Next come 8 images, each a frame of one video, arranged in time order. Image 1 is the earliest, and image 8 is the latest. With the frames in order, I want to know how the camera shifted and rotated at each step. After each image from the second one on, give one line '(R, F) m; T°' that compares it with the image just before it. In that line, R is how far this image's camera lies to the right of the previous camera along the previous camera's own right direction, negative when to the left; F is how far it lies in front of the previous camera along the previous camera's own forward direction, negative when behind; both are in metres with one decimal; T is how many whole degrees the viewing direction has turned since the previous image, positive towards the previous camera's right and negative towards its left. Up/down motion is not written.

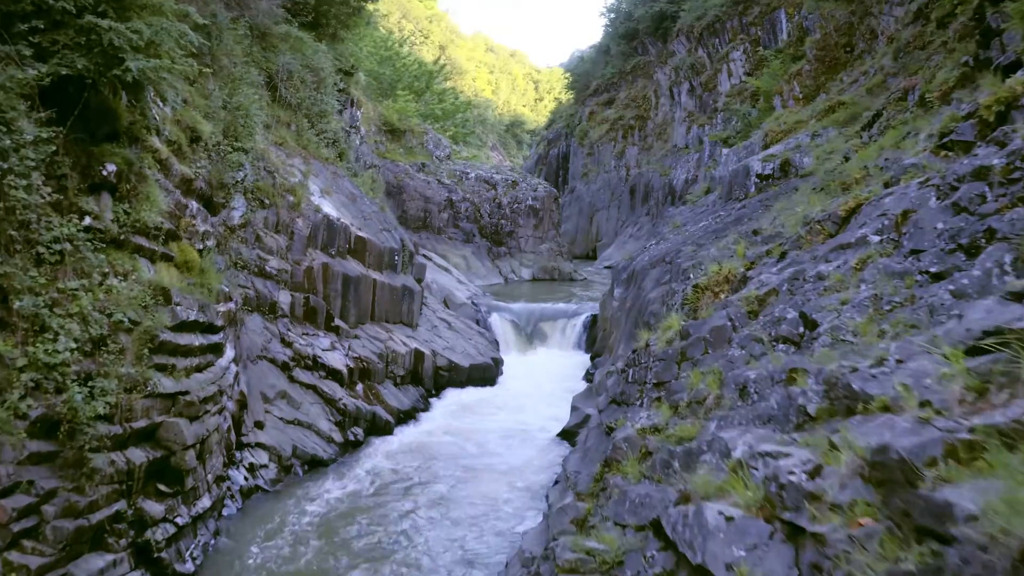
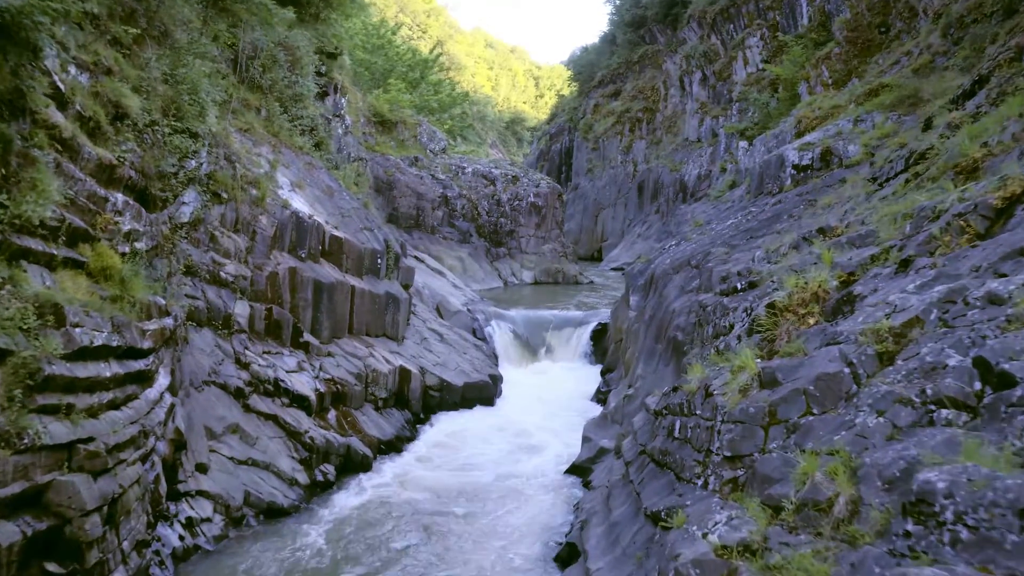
(0.0, +1.7) m; 0°
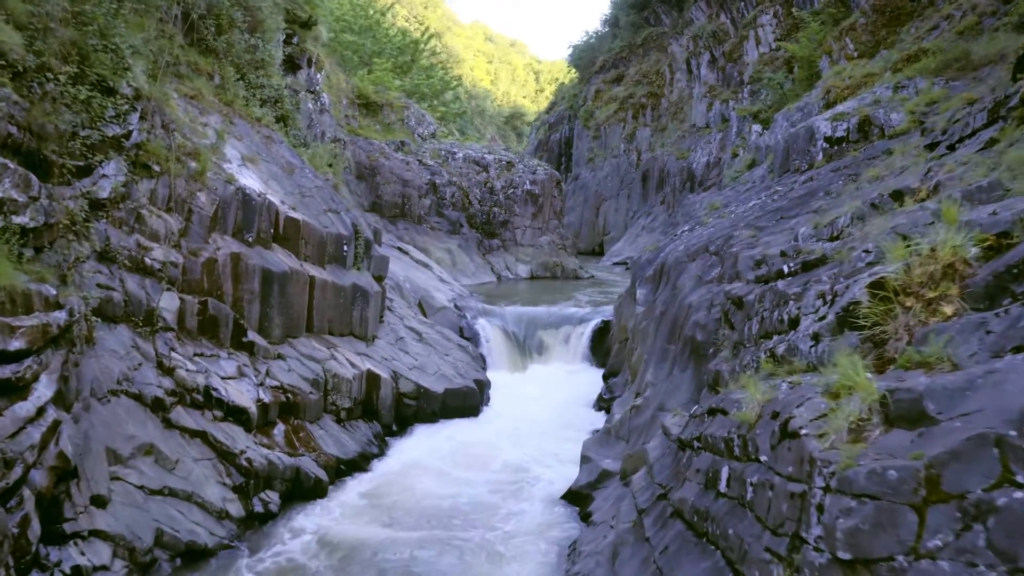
(+0.1, +1.6) m; 0°
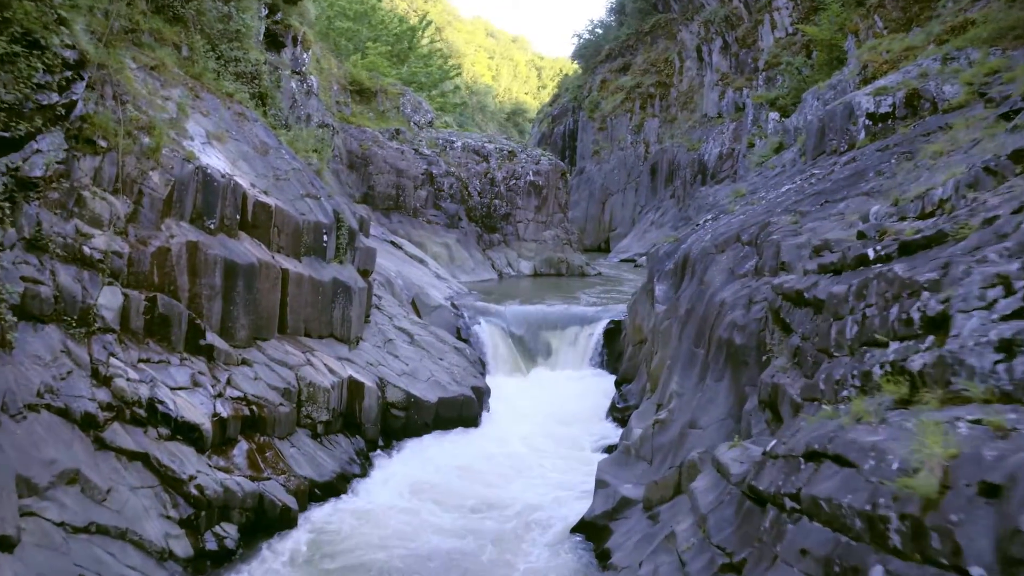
(0.0, +1.1) m; 0°
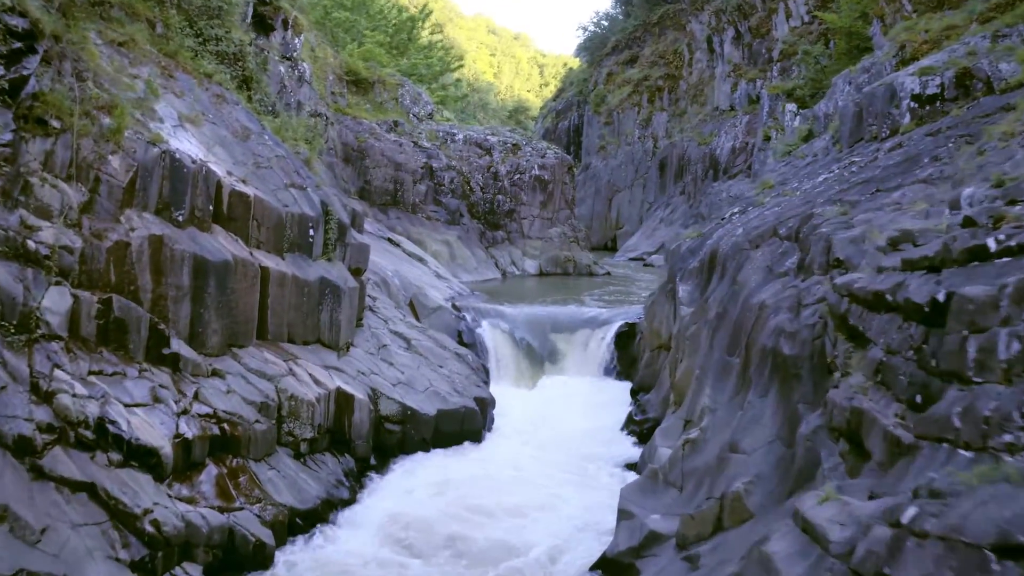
(0.0, +0.9) m; 0°
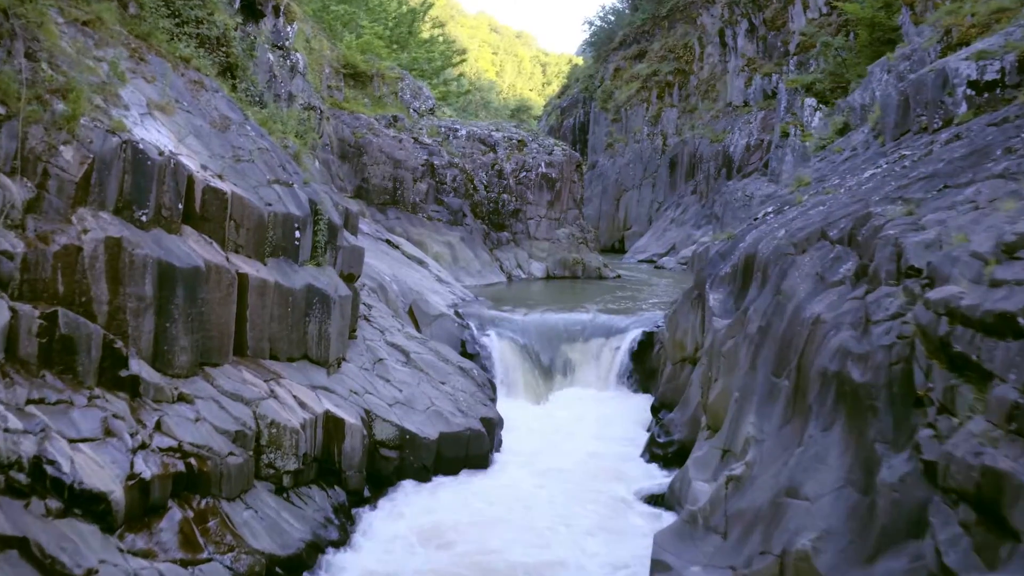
(-0.1, +0.8) m; 0°
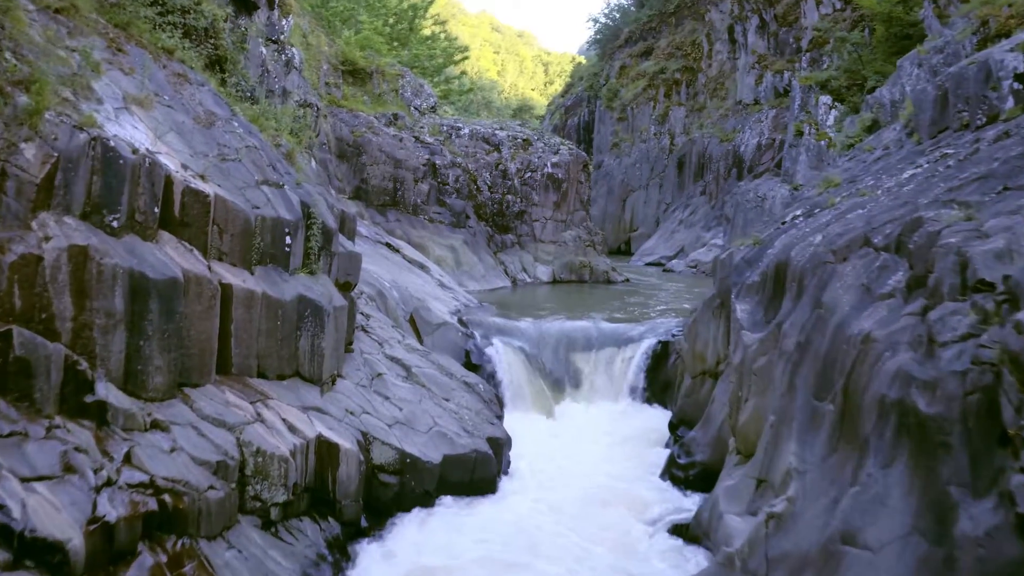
(0.0, +0.6) m; 0°
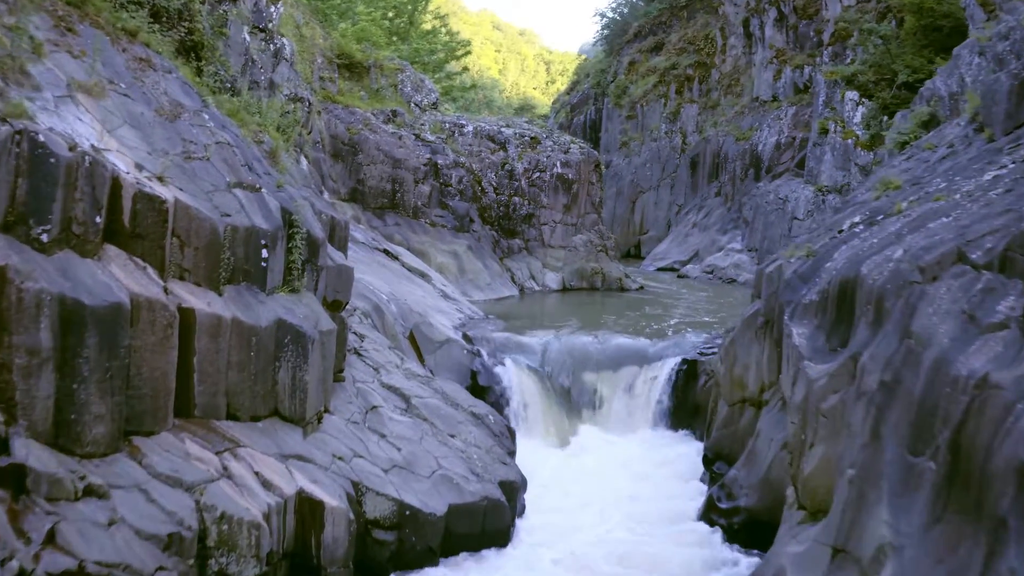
(-0.1, +0.9) m; 0°
